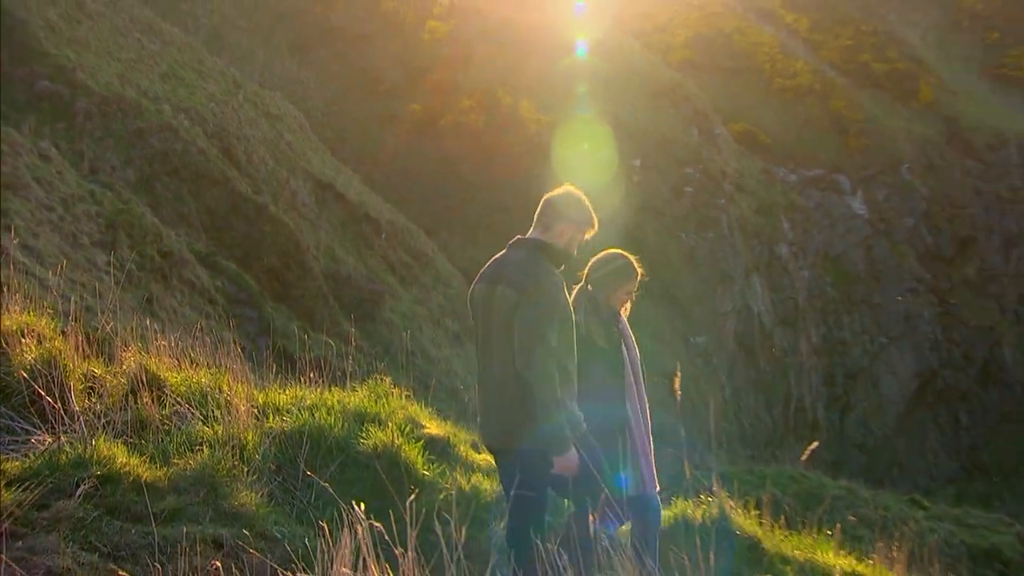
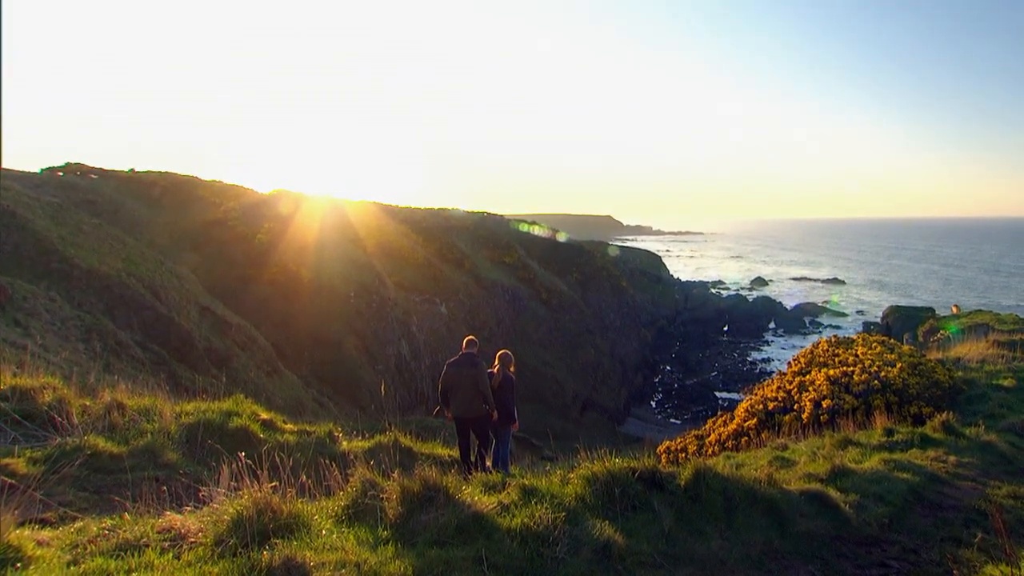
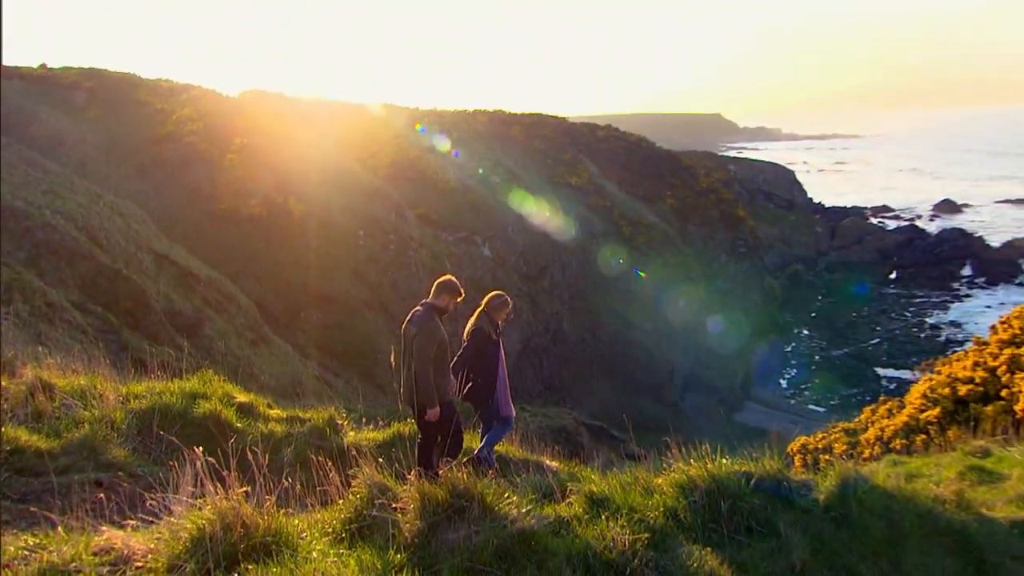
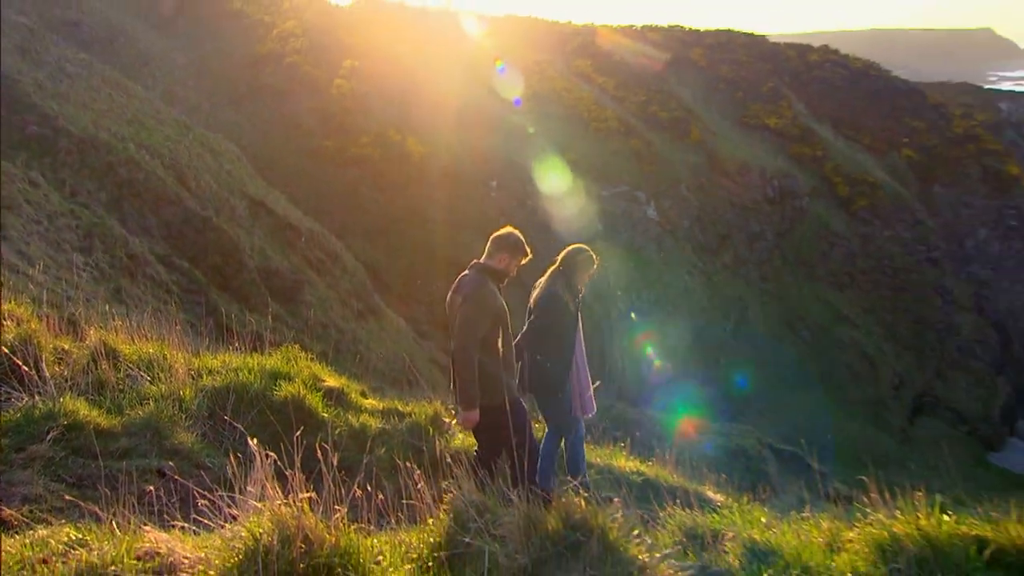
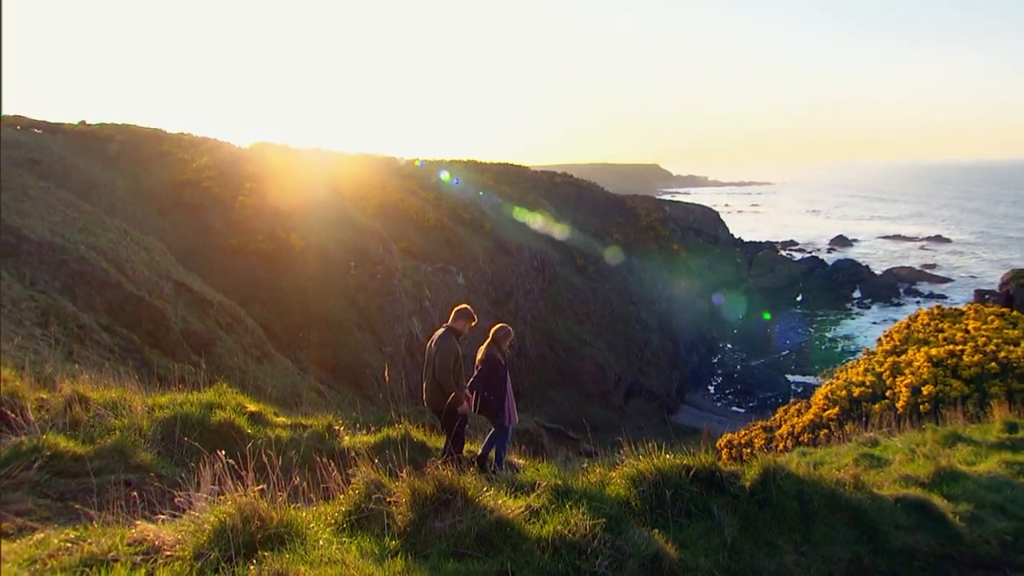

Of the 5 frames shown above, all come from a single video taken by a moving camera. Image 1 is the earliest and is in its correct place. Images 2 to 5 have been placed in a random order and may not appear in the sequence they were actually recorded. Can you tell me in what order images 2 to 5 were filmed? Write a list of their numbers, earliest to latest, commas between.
4, 3, 5, 2
